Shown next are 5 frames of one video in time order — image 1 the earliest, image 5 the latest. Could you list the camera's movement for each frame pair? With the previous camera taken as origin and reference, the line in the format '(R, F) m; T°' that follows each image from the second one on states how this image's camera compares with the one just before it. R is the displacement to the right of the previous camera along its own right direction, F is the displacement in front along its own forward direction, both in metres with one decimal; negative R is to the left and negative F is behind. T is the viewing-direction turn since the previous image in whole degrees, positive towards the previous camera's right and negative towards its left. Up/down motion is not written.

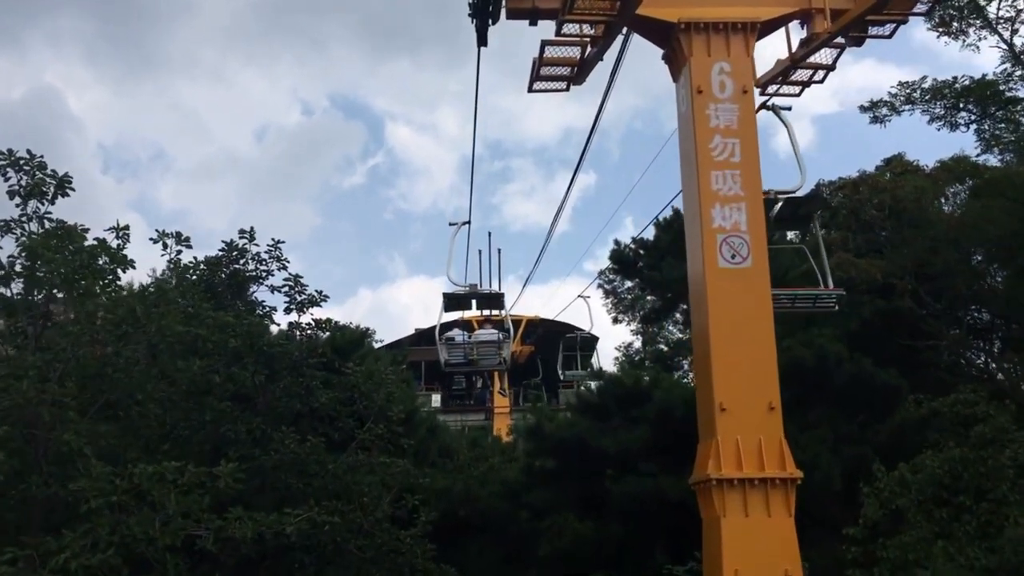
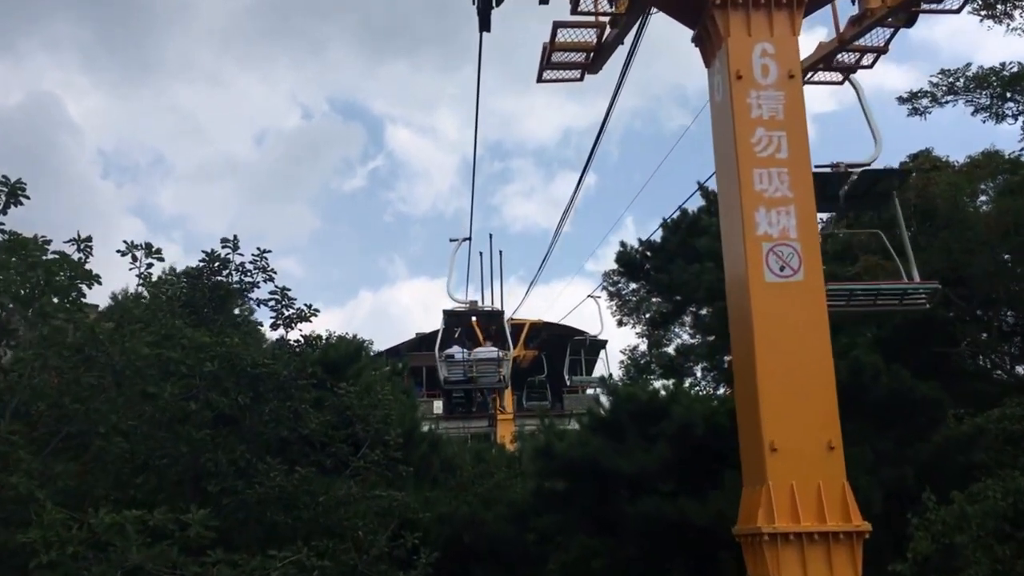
(-0.1, +1.0) m; 0°
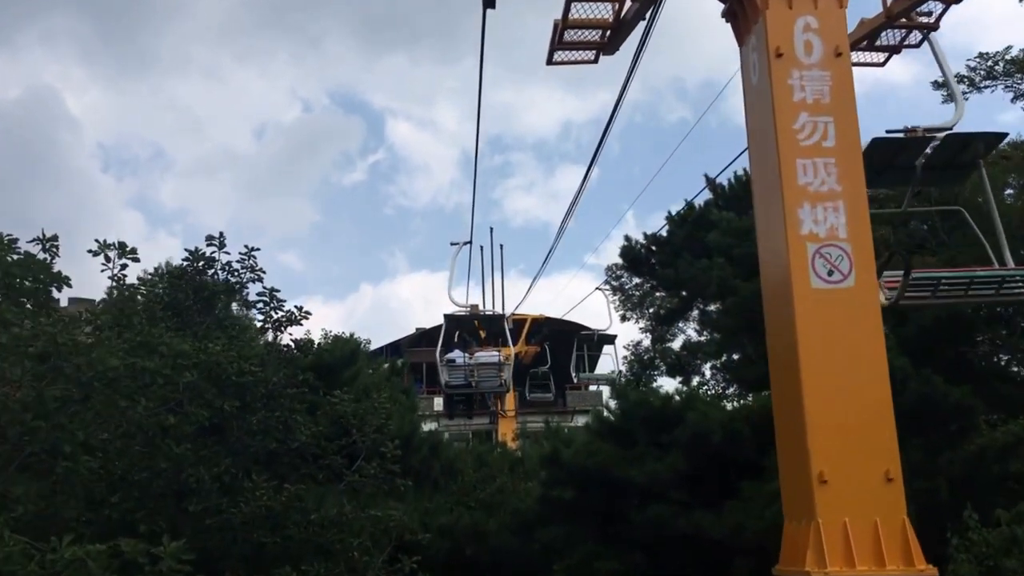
(0.0, +0.7) m; 0°
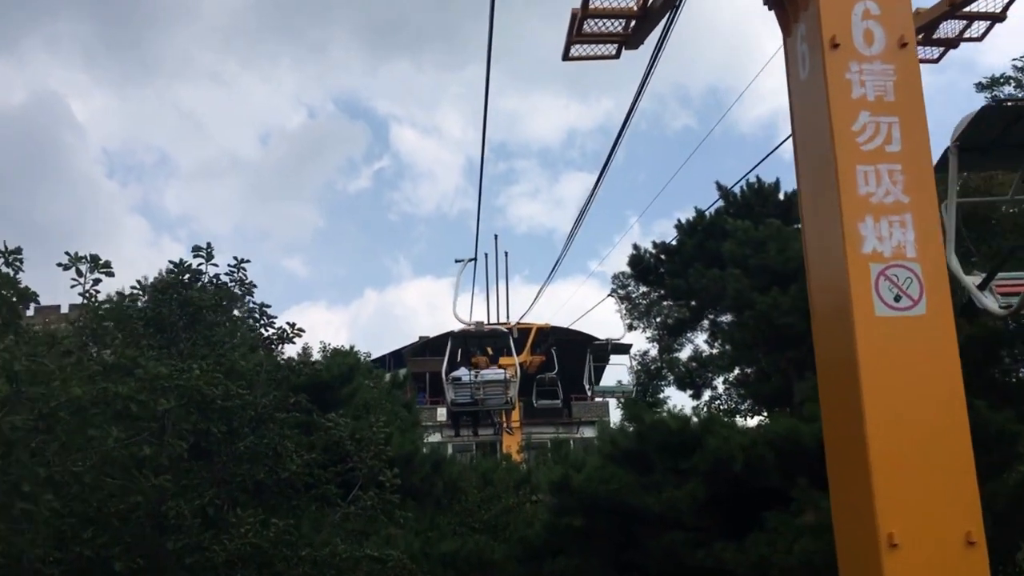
(0.0, +0.7) m; 0°
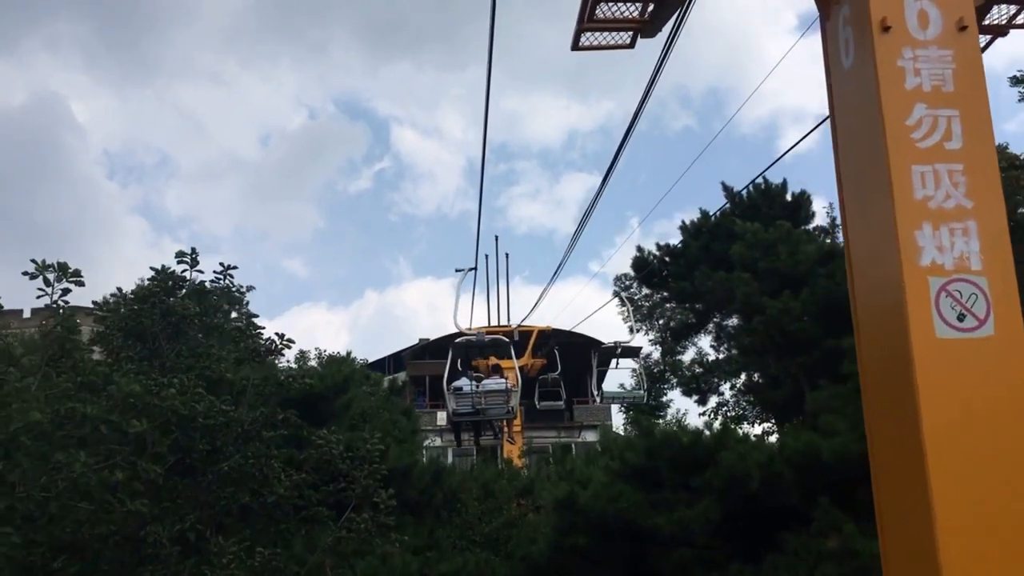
(0.0, +0.6) m; 0°
